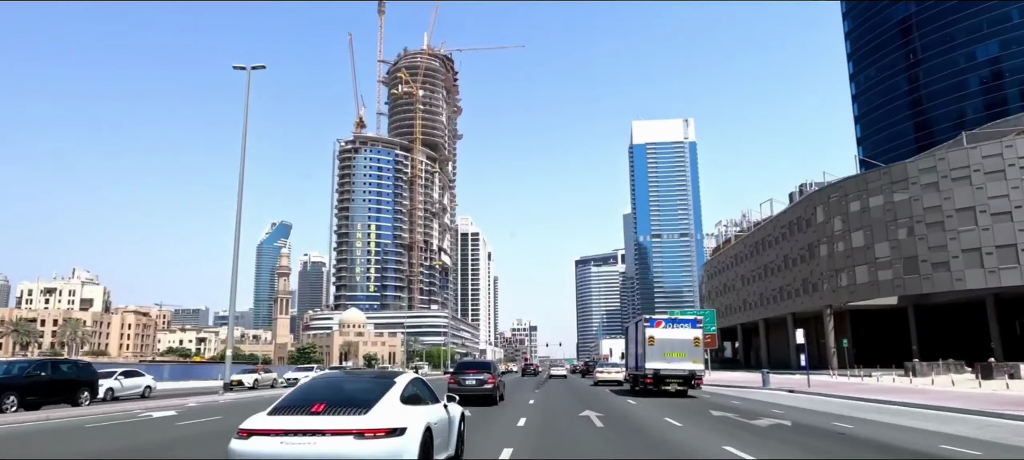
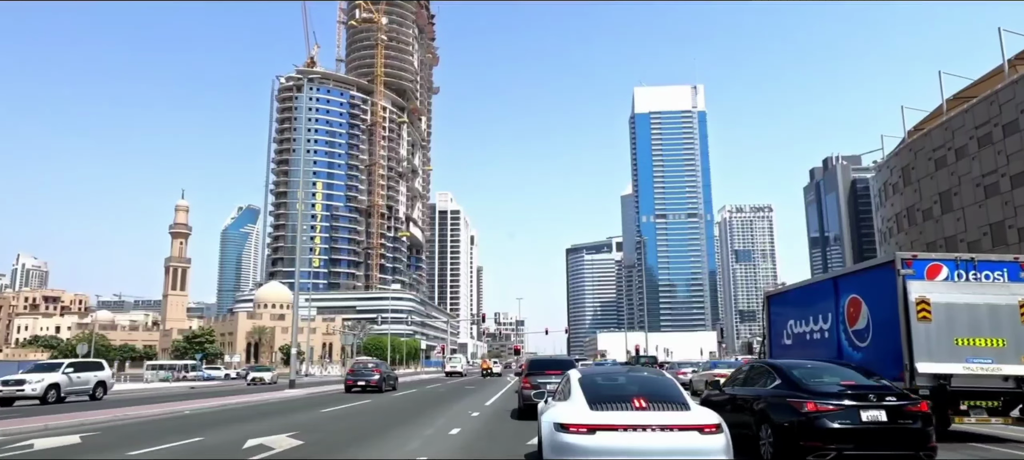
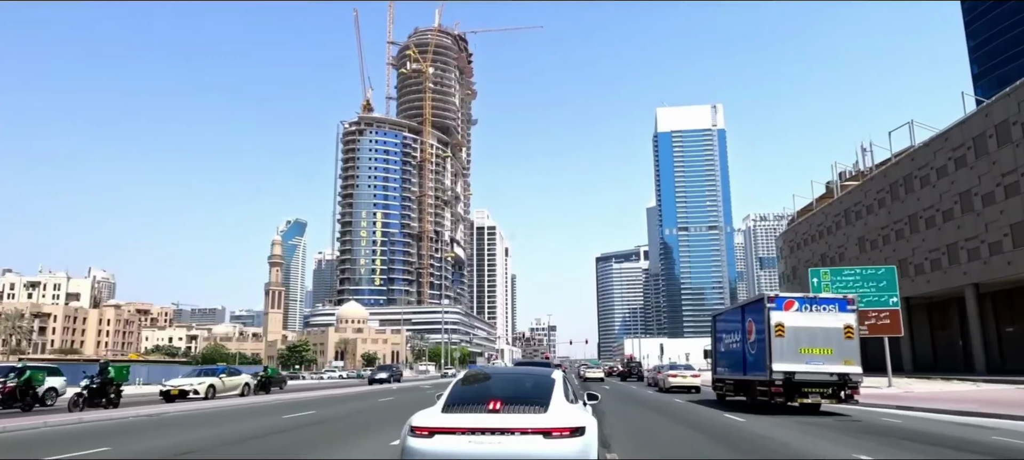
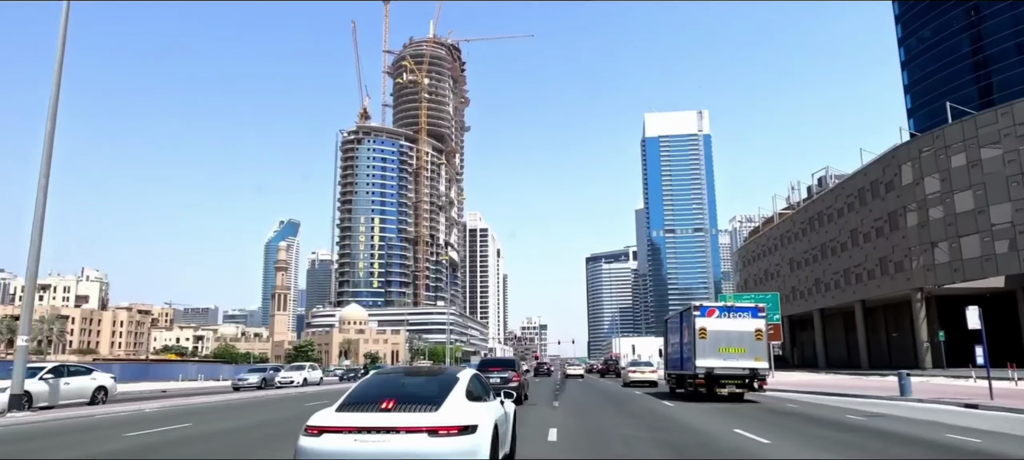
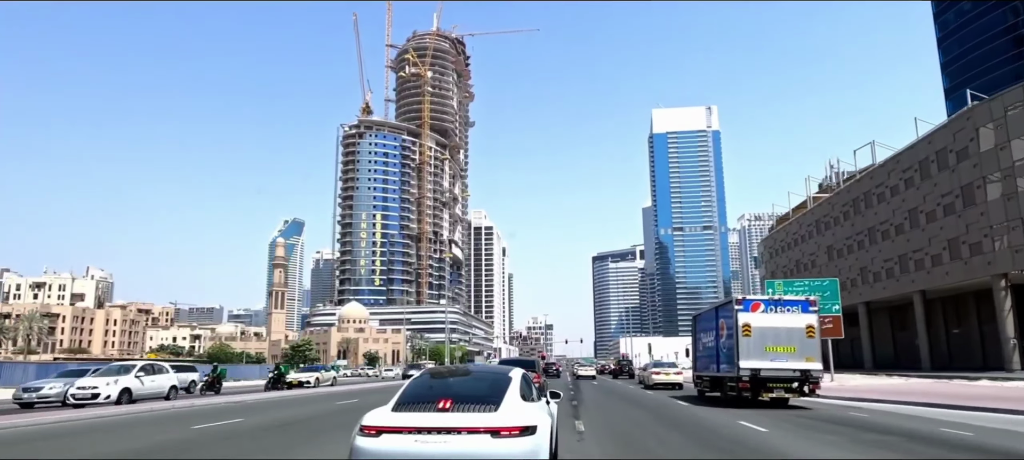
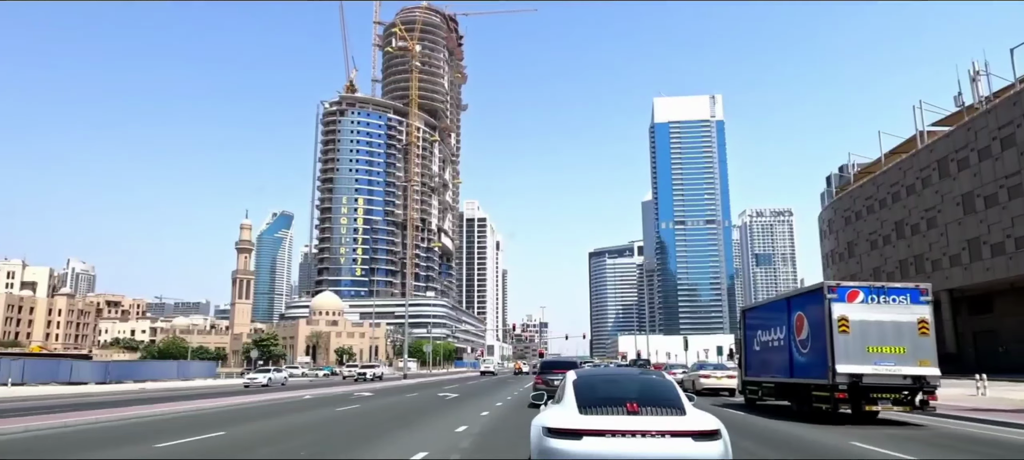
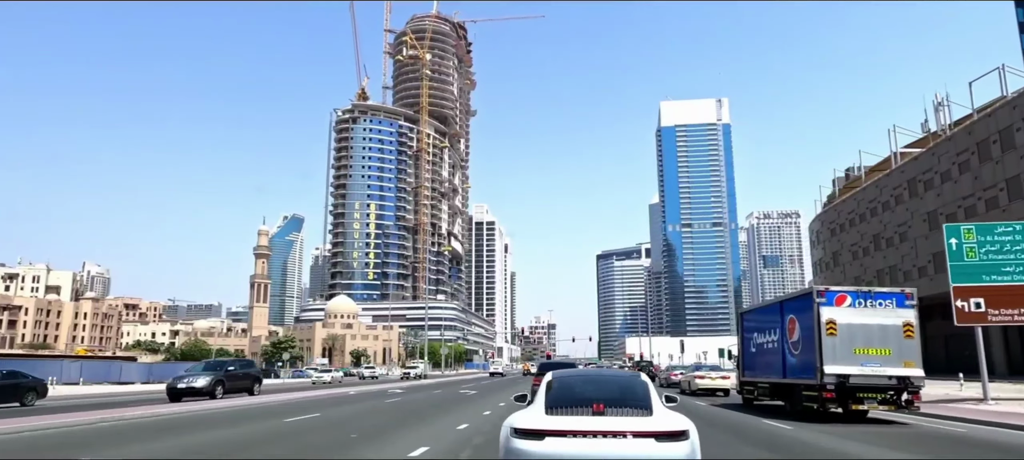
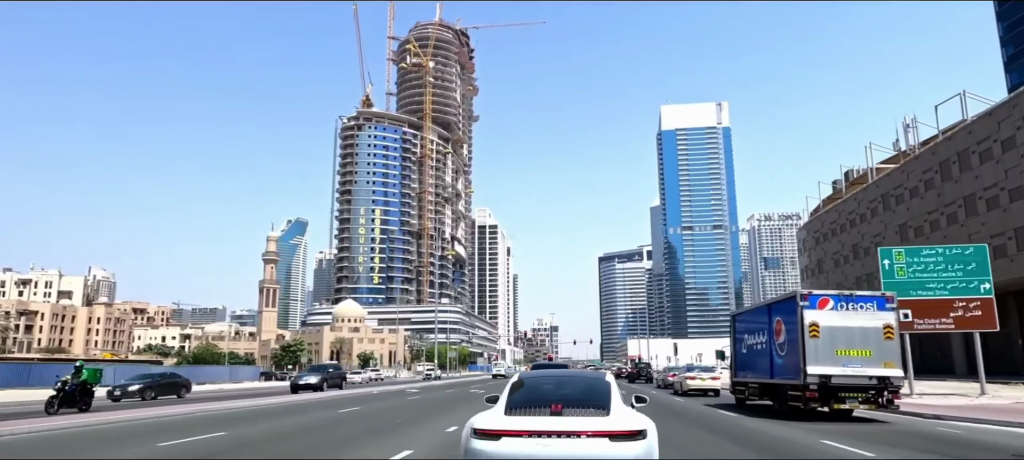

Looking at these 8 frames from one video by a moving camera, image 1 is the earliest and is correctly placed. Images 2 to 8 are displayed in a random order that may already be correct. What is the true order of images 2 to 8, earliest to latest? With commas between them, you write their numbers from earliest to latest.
4, 5, 3, 8, 7, 6, 2
